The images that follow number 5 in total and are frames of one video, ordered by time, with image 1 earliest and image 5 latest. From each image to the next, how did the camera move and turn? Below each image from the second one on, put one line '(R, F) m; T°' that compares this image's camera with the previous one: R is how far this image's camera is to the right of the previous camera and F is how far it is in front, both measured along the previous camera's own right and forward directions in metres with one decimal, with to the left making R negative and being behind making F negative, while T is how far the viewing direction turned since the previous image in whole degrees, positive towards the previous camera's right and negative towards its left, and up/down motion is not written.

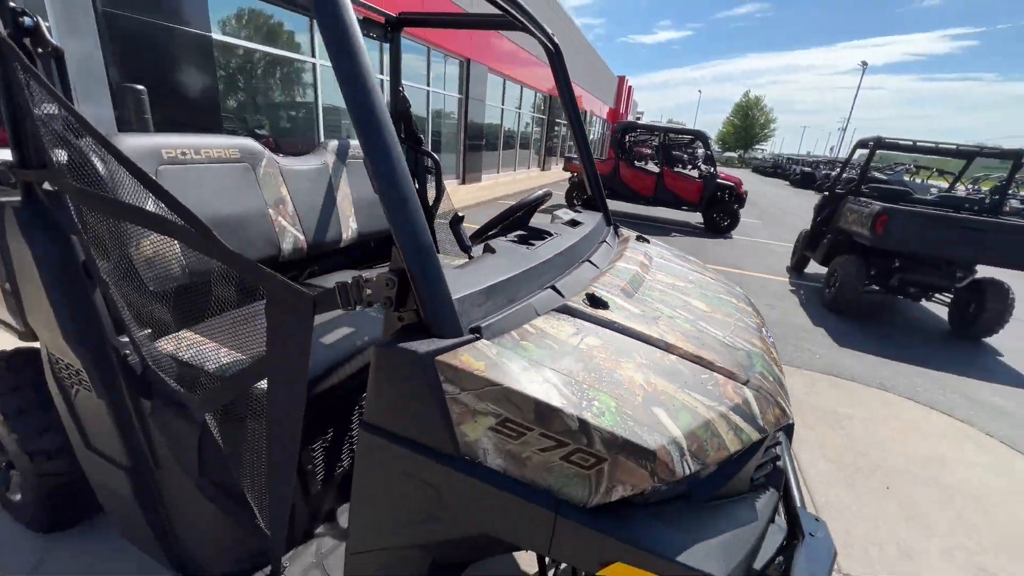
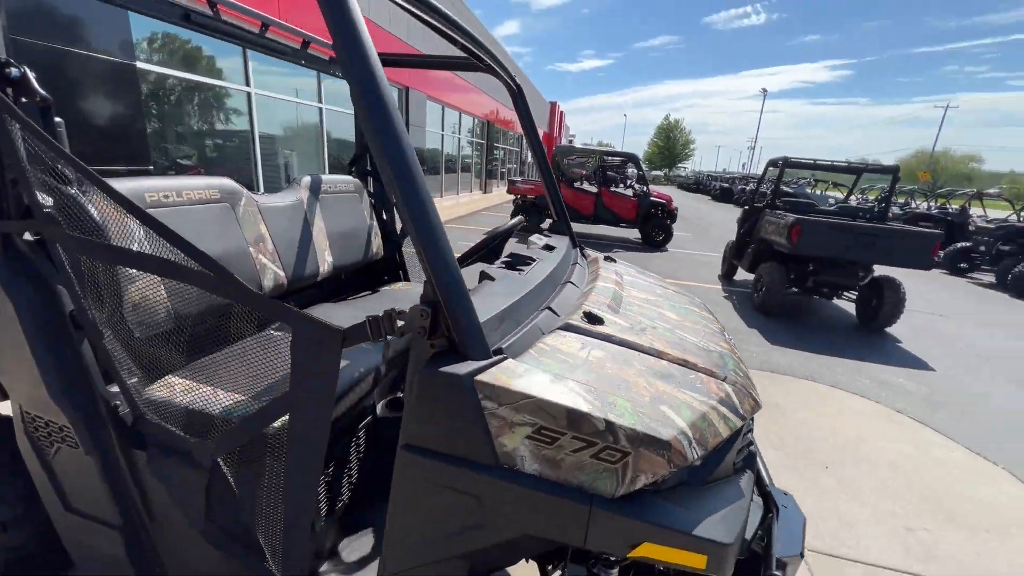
(-0.2, -0.1) m; +7°
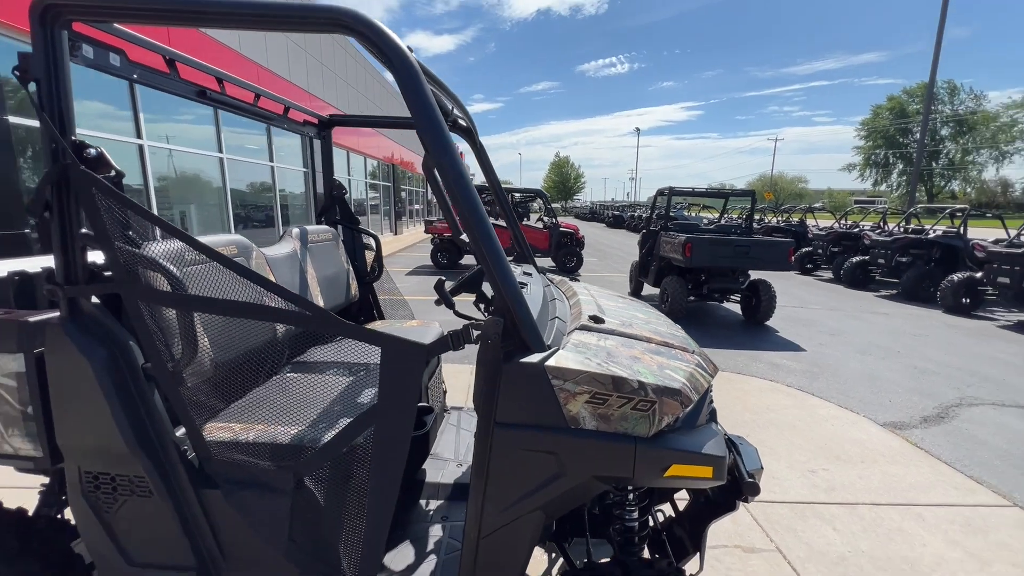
(-0.4, -0.3) m; +12°
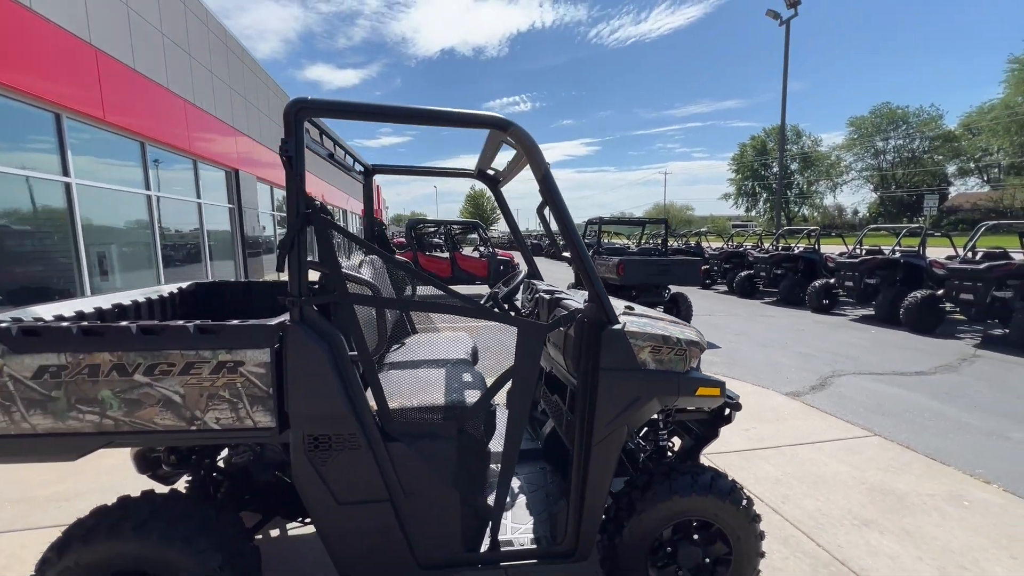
(-0.8, -0.7) m; +11°
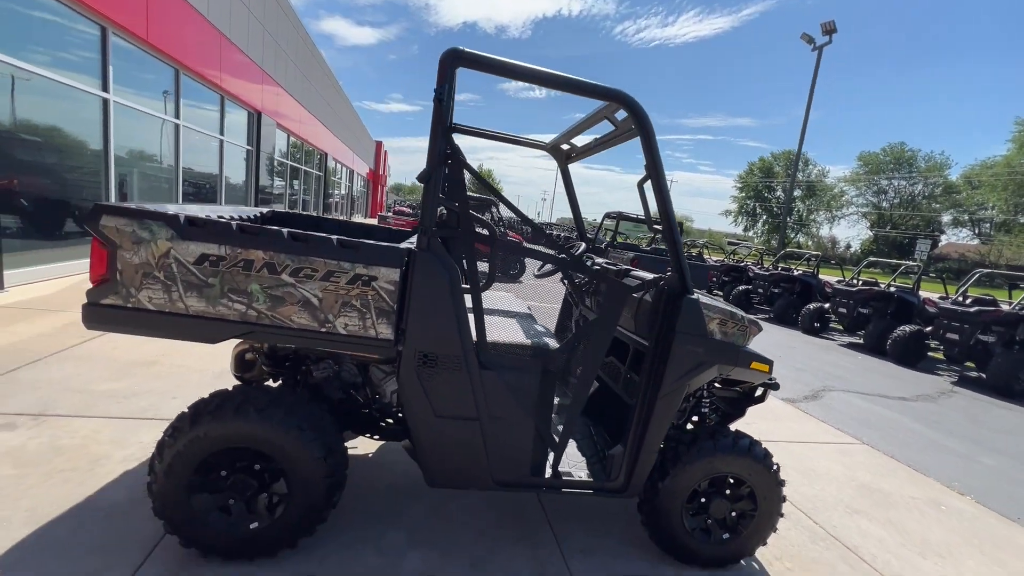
(-0.5, -0.2) m; +2°
